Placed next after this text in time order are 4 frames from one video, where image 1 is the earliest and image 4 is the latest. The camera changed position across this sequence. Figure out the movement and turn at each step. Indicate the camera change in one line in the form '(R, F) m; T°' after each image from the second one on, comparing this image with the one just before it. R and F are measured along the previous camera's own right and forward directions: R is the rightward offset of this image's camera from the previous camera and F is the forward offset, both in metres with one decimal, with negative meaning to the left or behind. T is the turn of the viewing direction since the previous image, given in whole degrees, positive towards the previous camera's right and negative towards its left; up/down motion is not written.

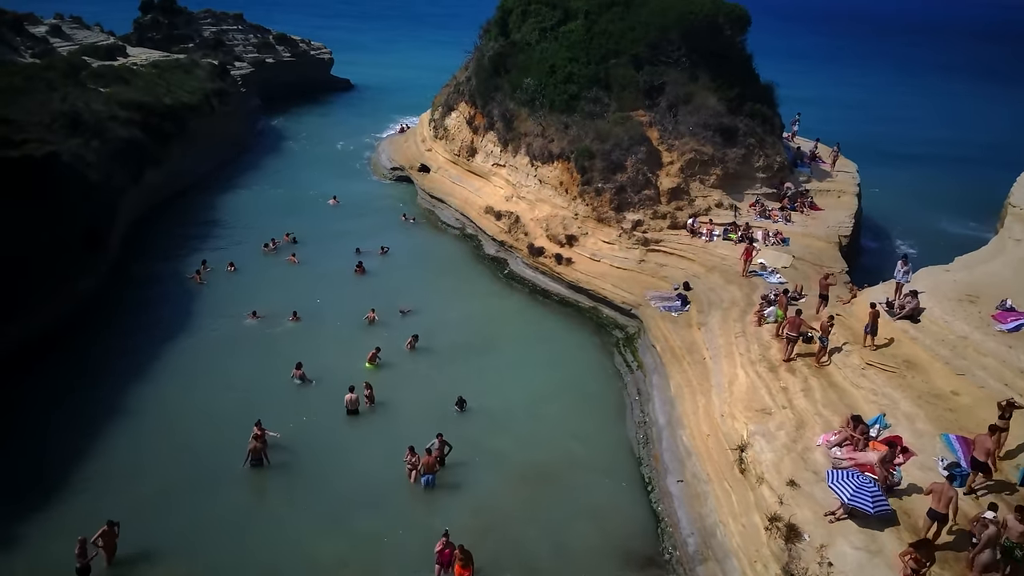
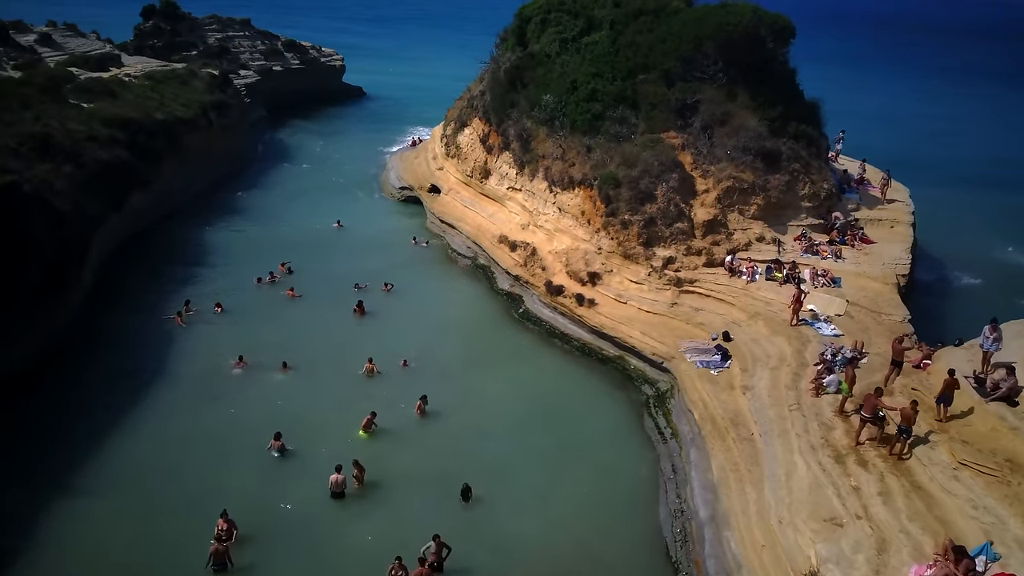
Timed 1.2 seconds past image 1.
(+0.1, +2.8) m; -1°
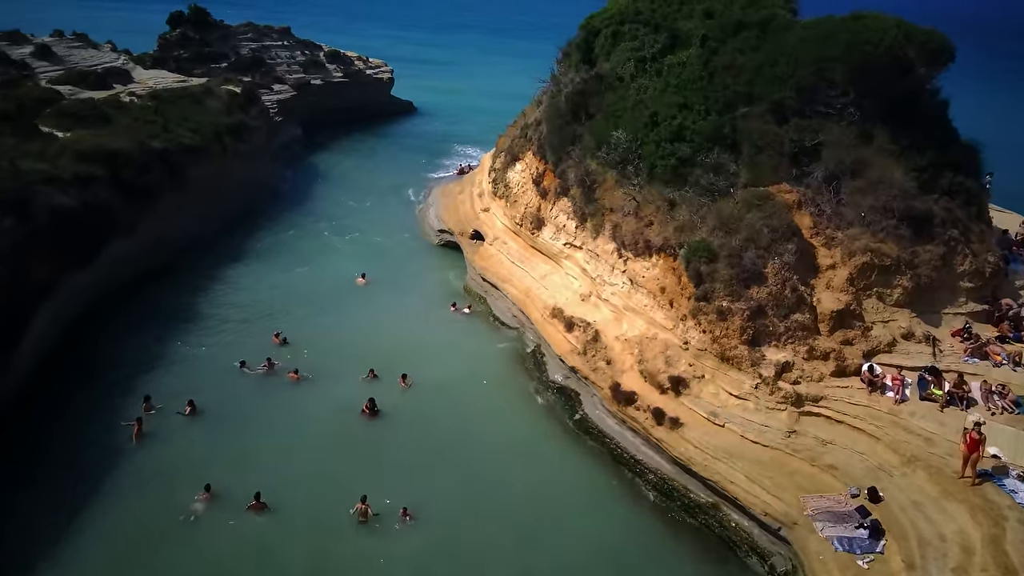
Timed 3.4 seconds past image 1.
(0.0, +6.0) m; -4°
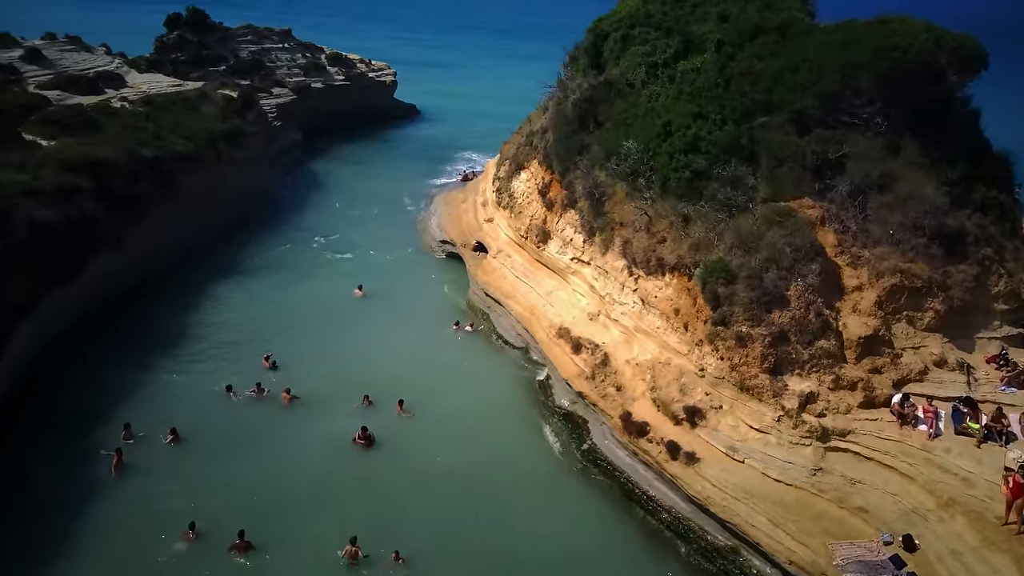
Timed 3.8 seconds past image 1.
(0.0, +1.2) m; 0°
